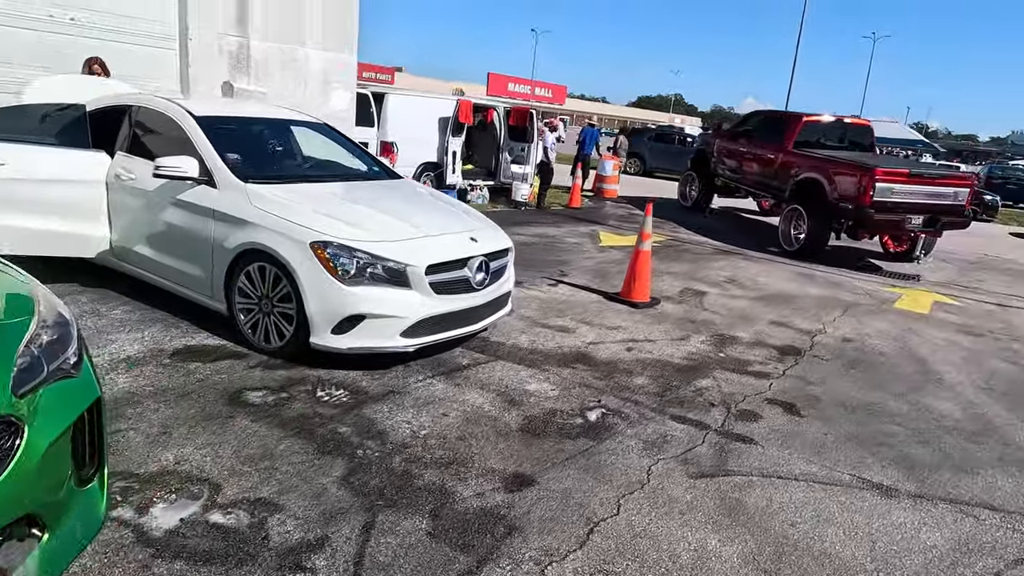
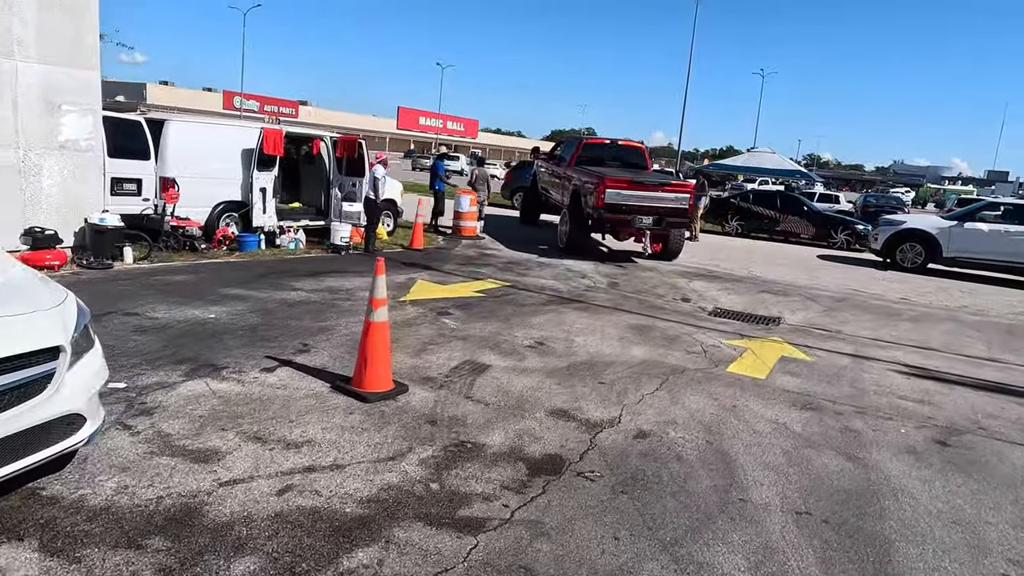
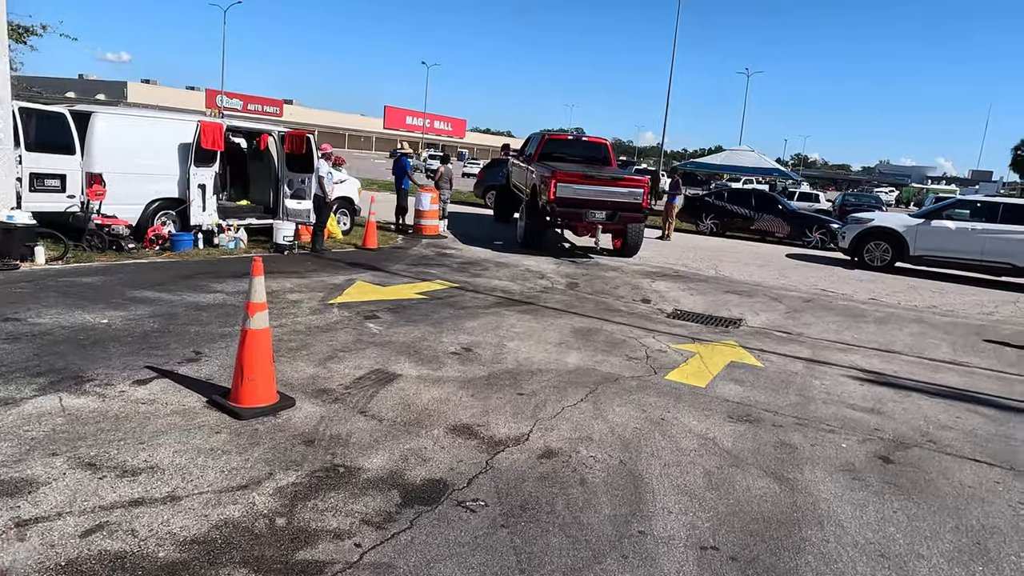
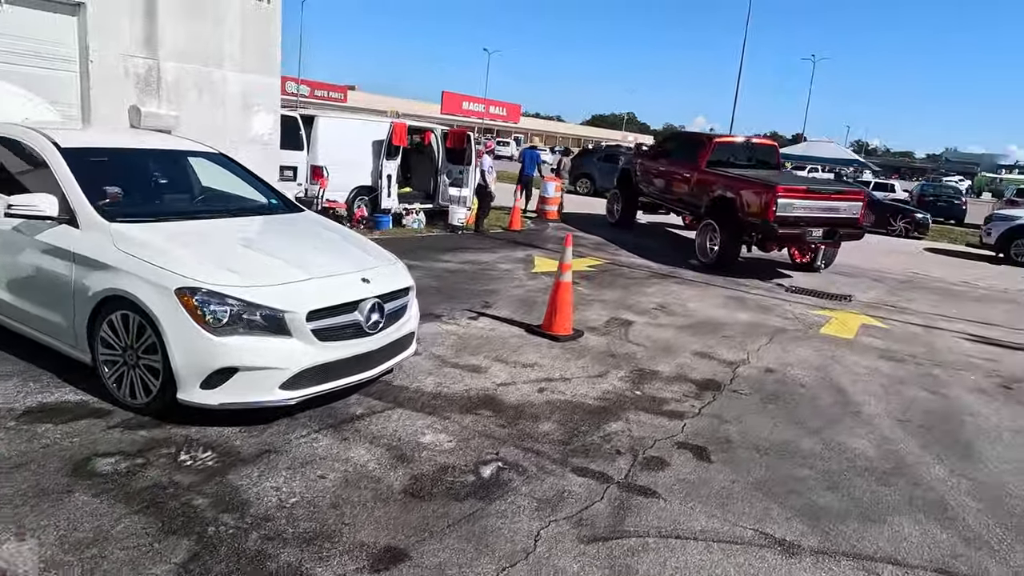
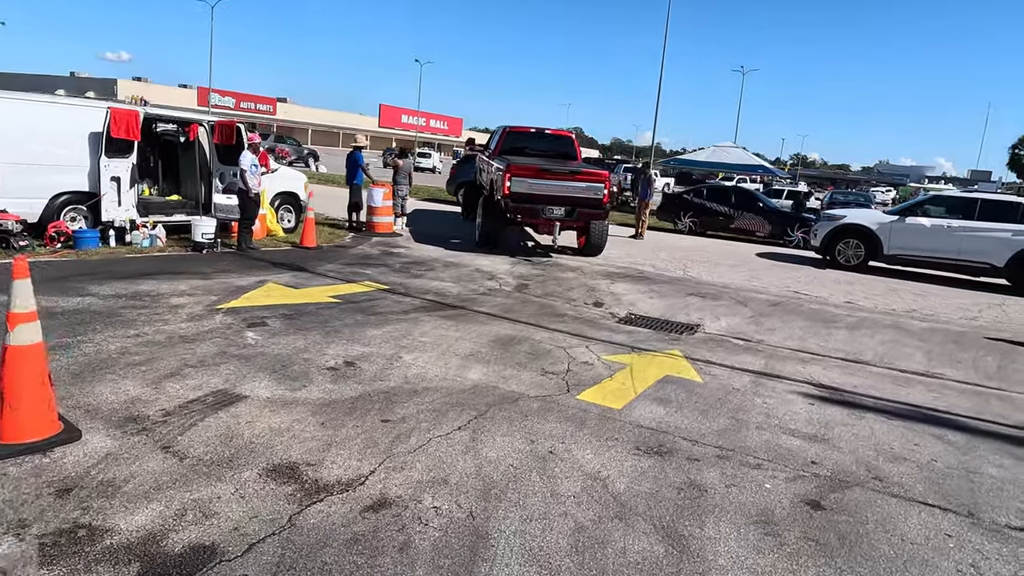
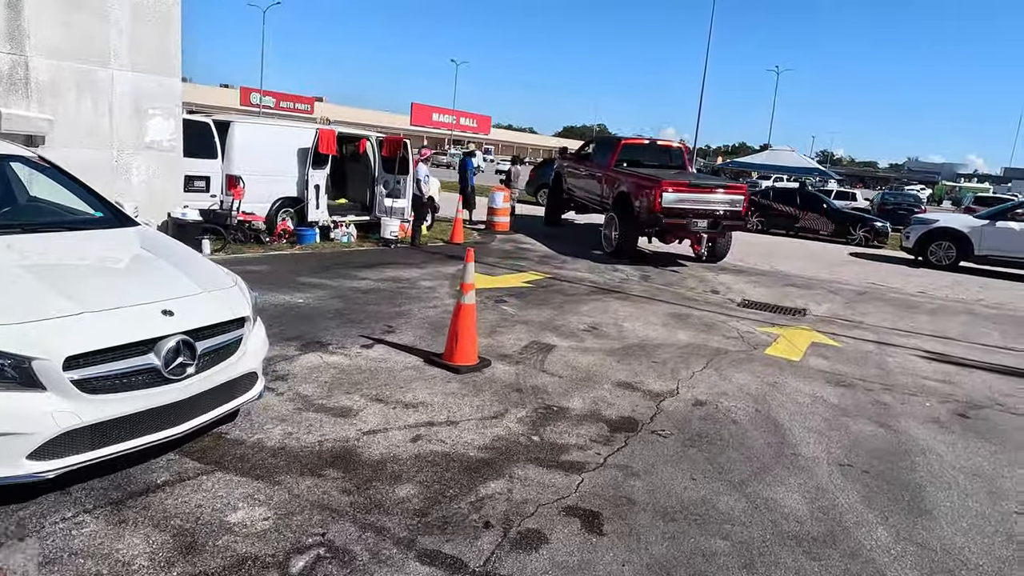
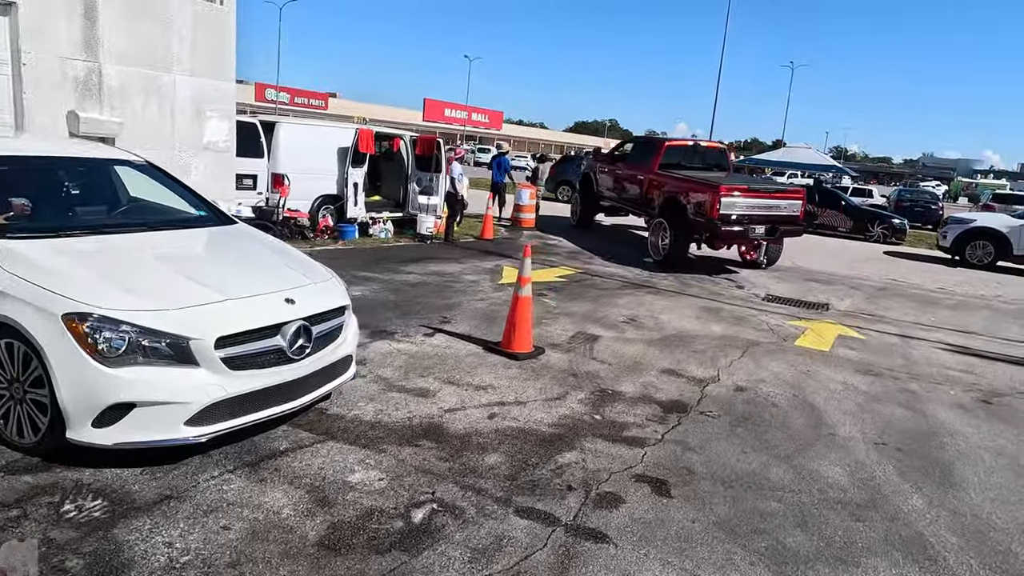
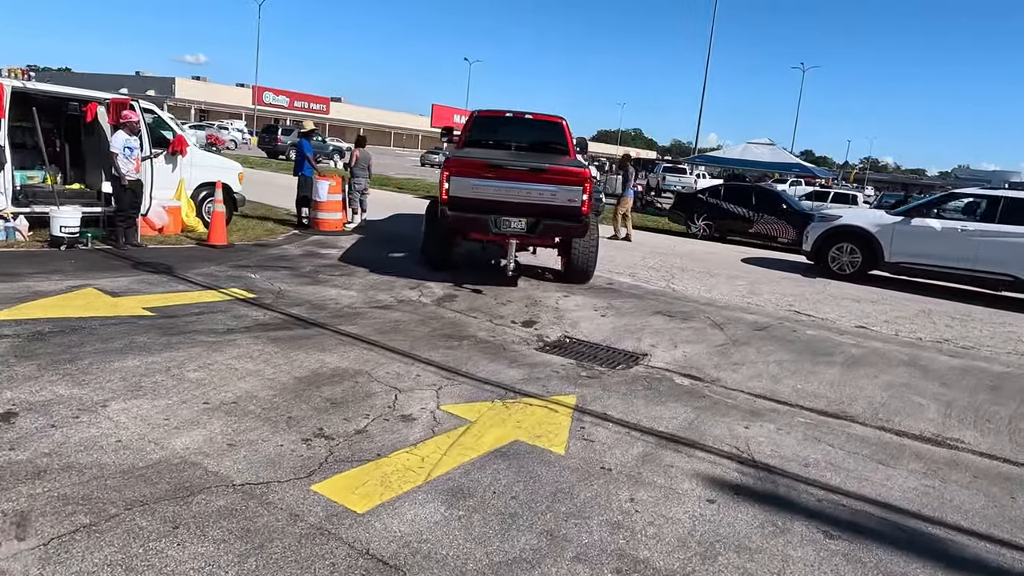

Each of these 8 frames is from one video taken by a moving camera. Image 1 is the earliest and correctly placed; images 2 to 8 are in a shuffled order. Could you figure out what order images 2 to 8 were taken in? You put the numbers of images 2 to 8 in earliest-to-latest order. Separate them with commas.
4, 7, 6, 2, 3, 5, 8
